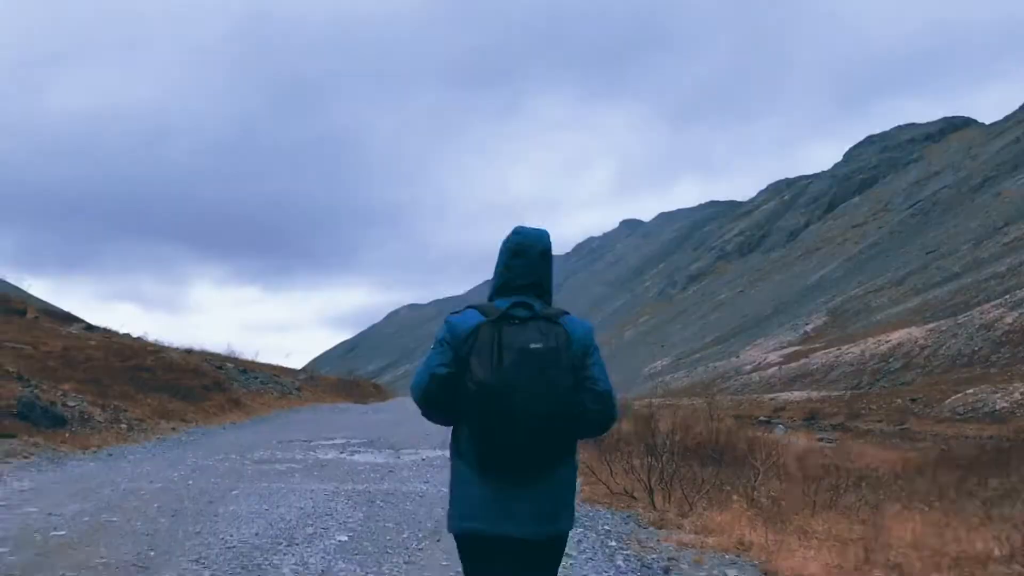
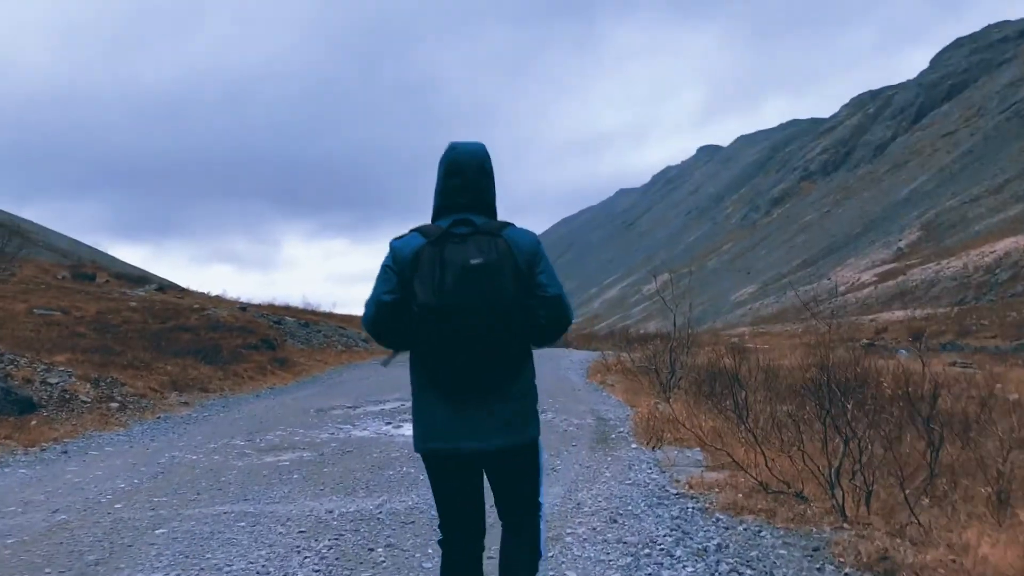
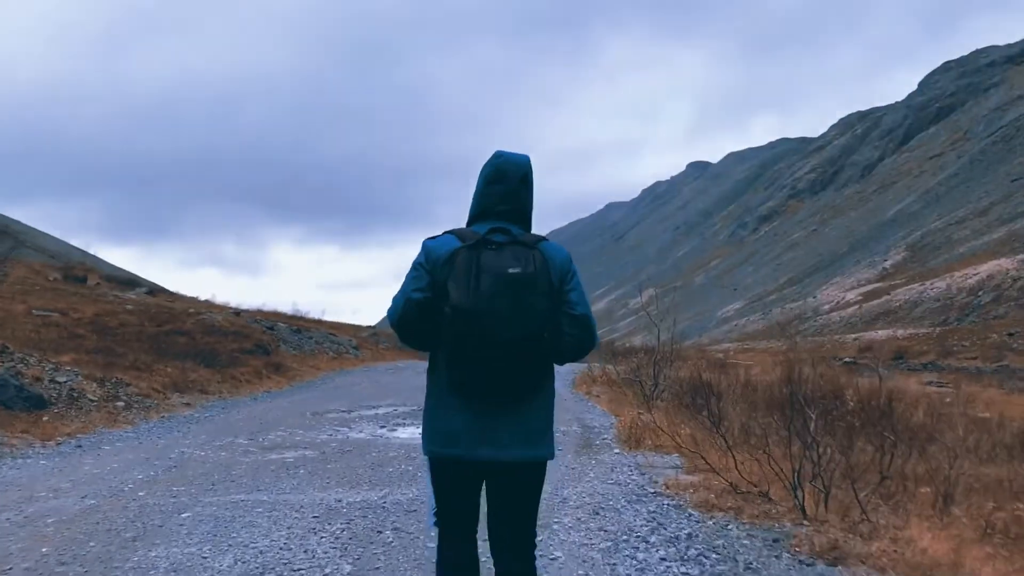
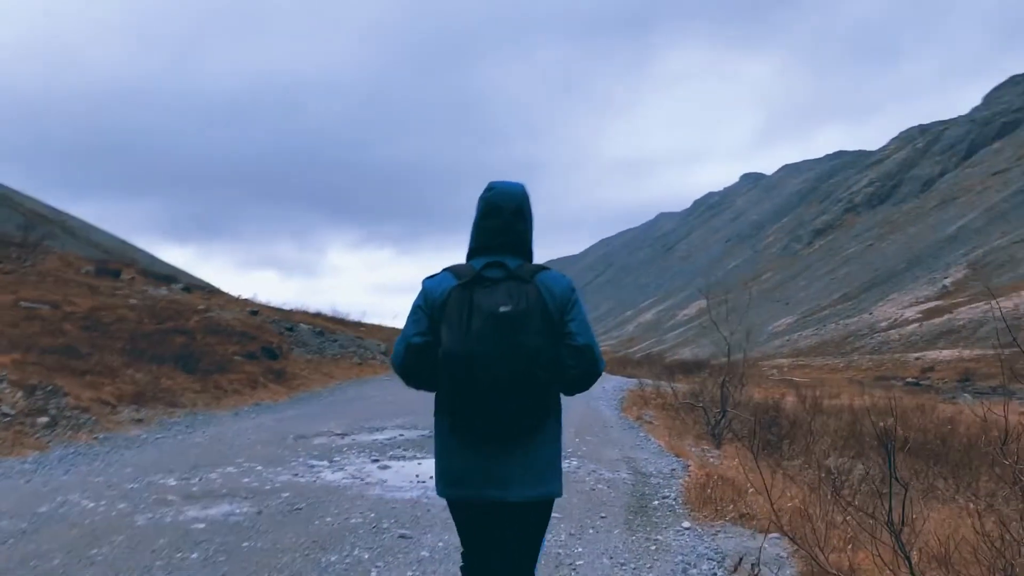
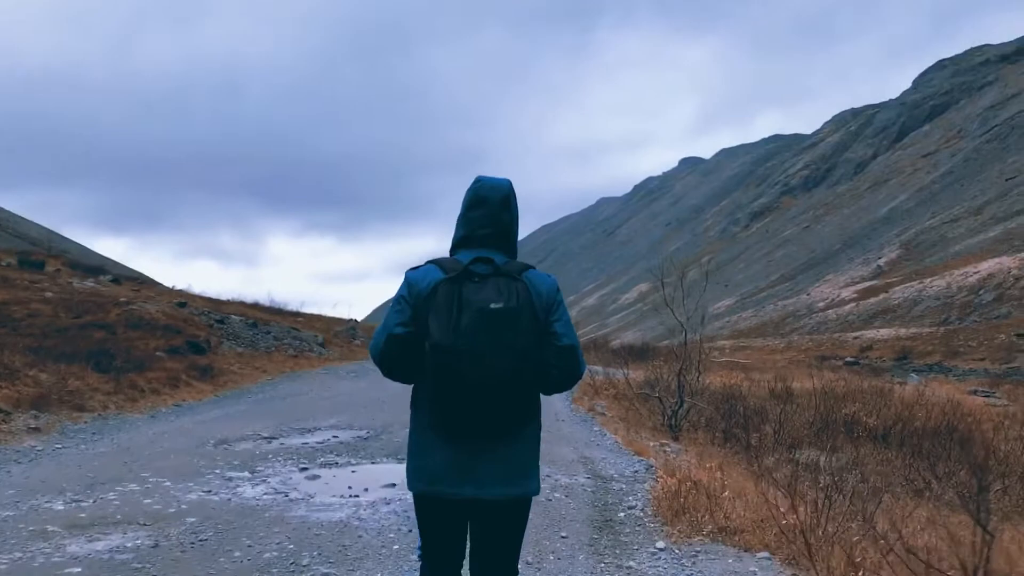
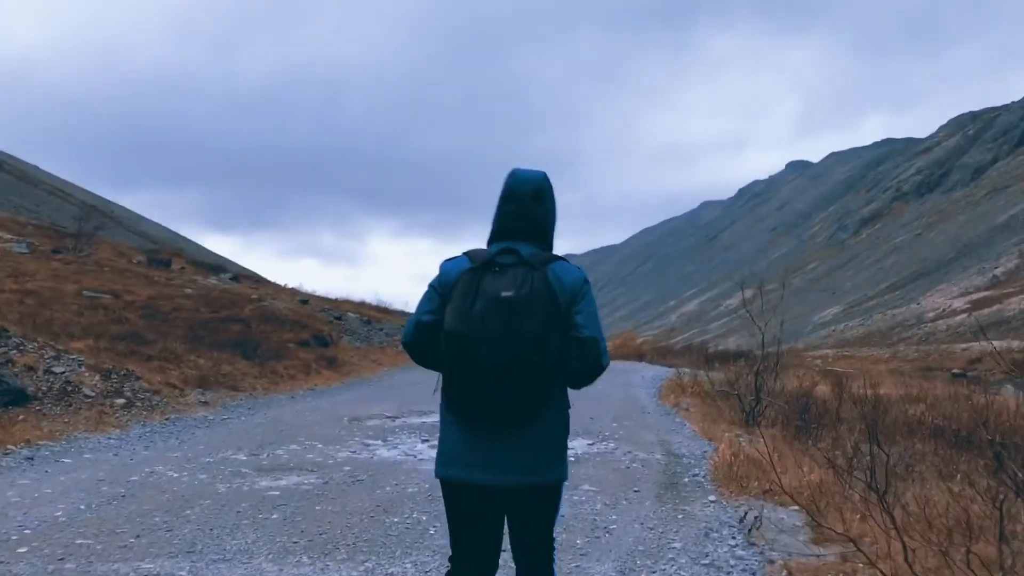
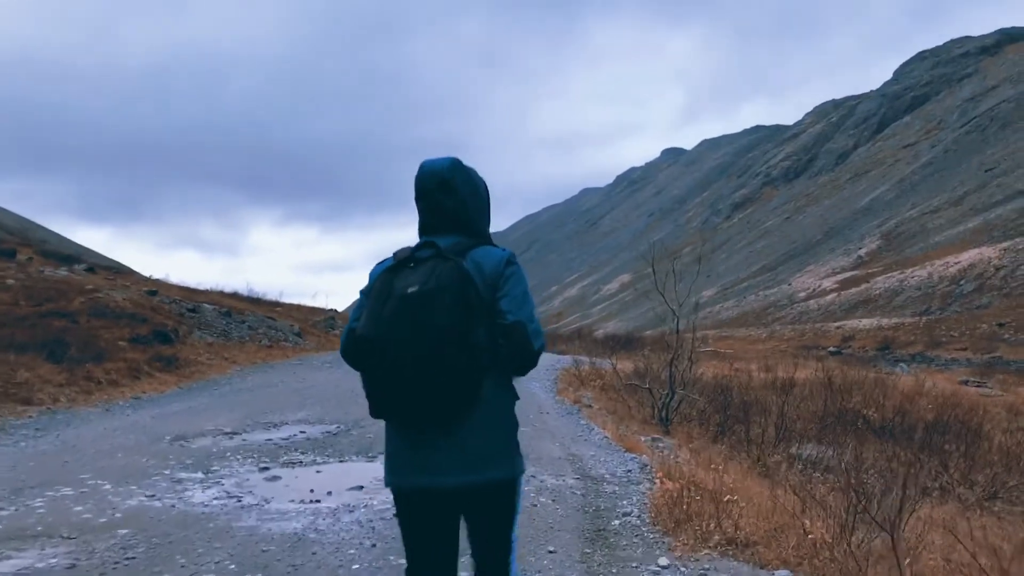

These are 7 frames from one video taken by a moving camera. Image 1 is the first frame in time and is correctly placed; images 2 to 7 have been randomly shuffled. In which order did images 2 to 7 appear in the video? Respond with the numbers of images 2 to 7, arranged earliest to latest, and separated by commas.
3, 2, 6, 4, 5, 7
